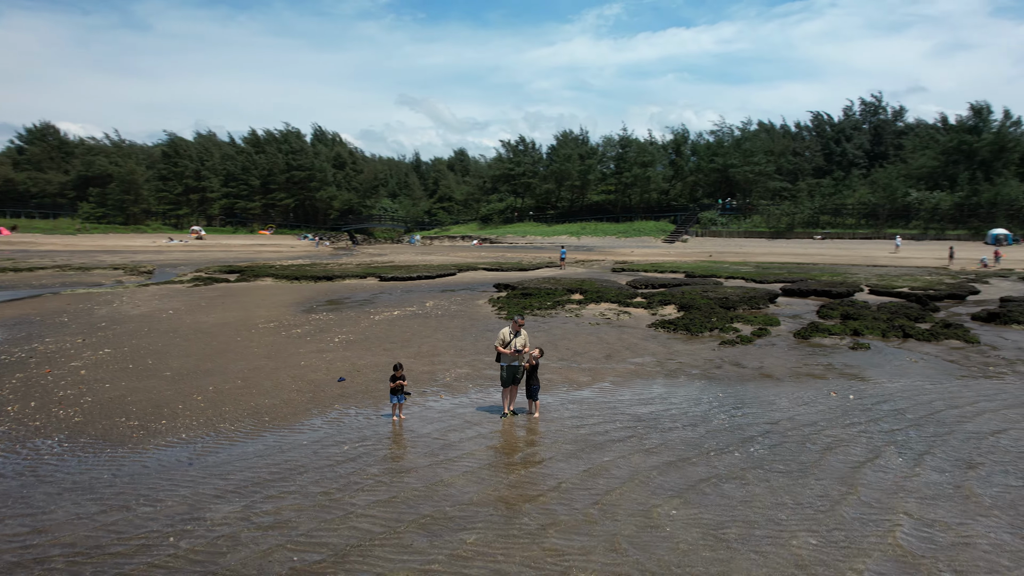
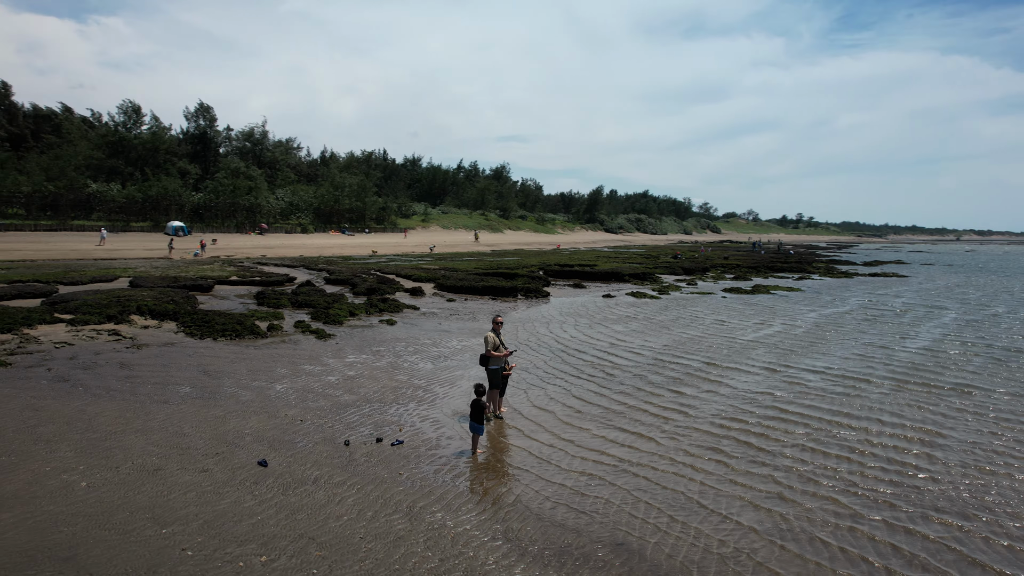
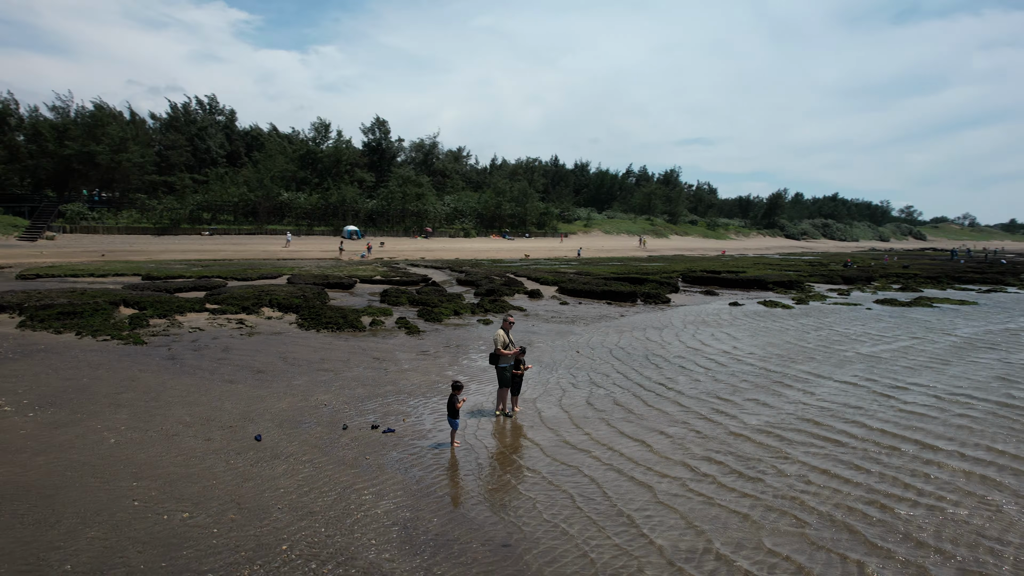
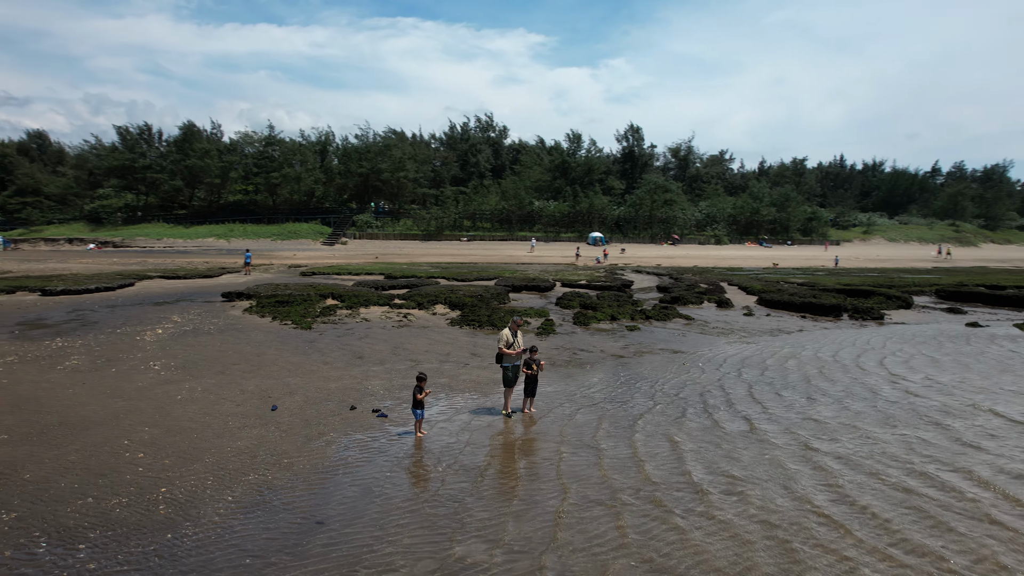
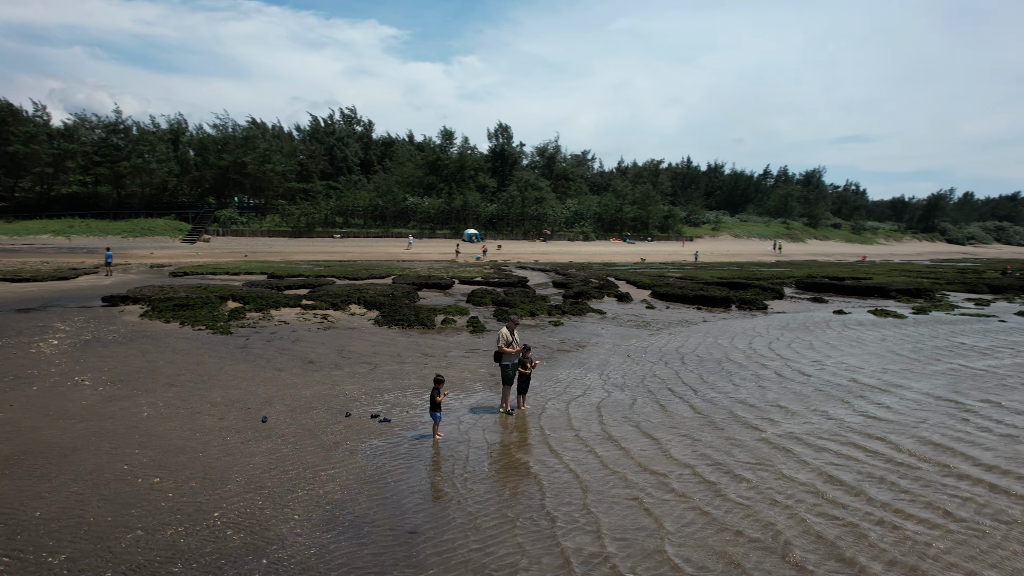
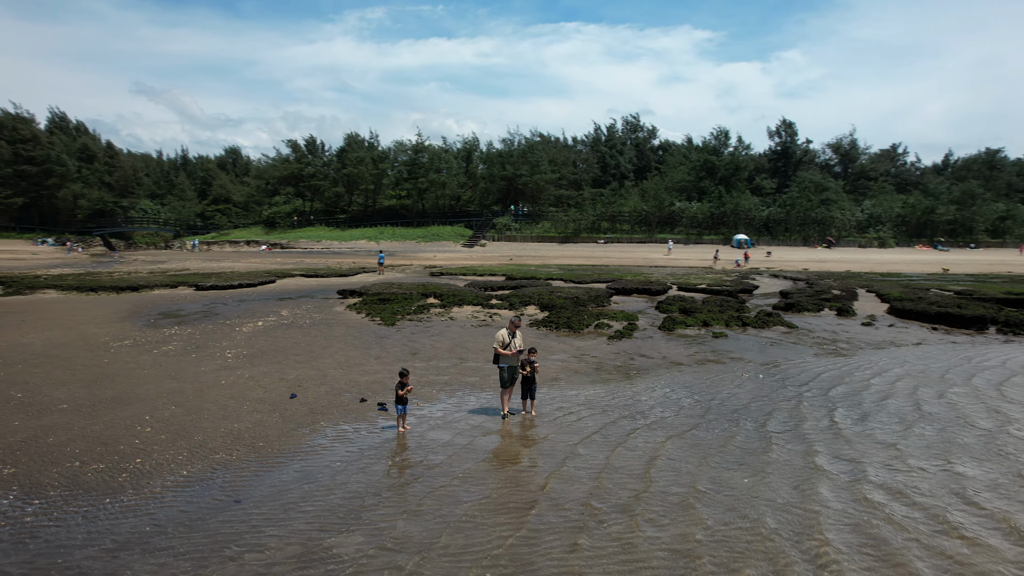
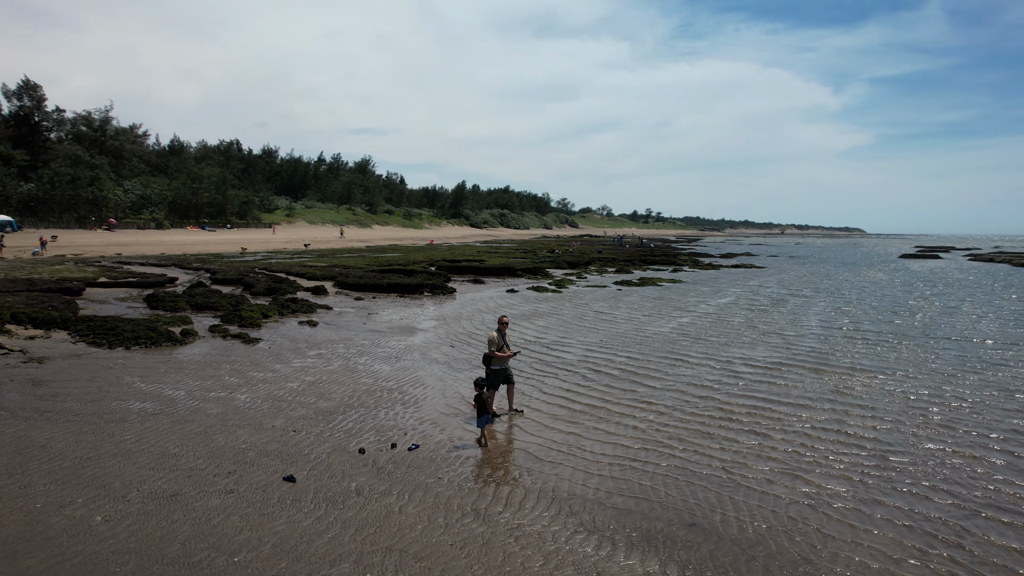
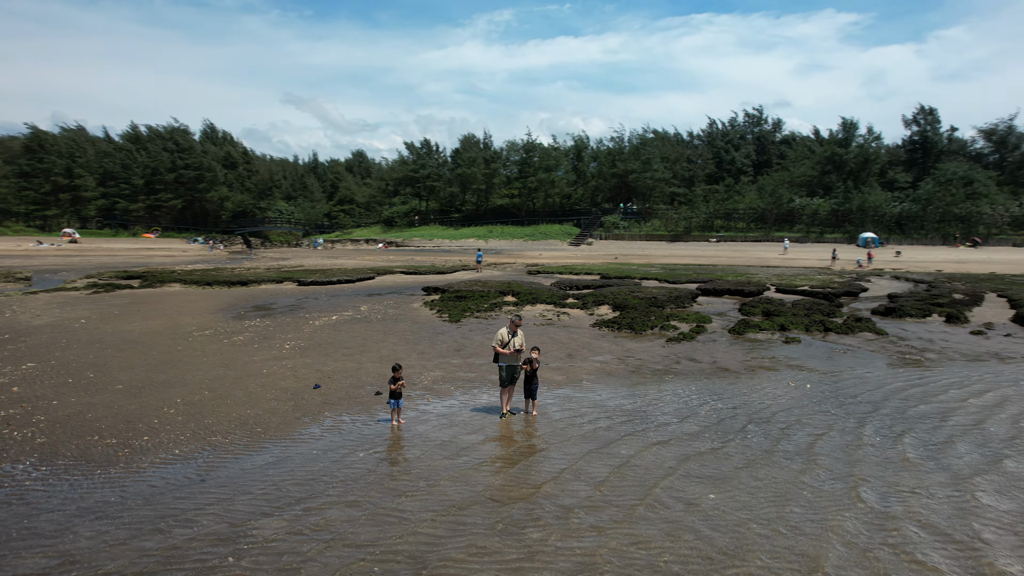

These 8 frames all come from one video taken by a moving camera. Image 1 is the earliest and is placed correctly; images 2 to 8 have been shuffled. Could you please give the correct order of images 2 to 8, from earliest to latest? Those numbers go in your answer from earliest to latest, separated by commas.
8, 6, 4, 5, 3, 2, 7
